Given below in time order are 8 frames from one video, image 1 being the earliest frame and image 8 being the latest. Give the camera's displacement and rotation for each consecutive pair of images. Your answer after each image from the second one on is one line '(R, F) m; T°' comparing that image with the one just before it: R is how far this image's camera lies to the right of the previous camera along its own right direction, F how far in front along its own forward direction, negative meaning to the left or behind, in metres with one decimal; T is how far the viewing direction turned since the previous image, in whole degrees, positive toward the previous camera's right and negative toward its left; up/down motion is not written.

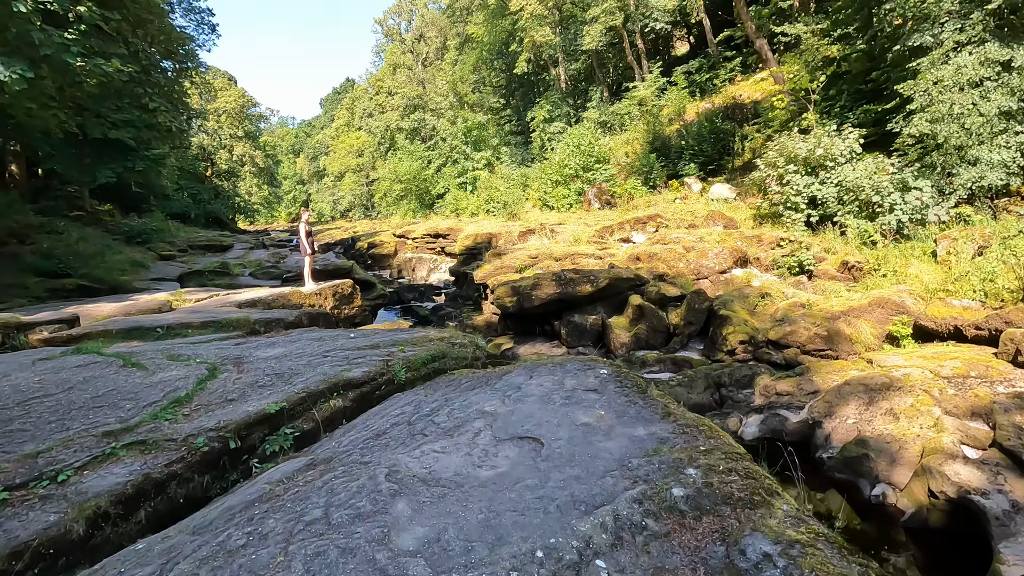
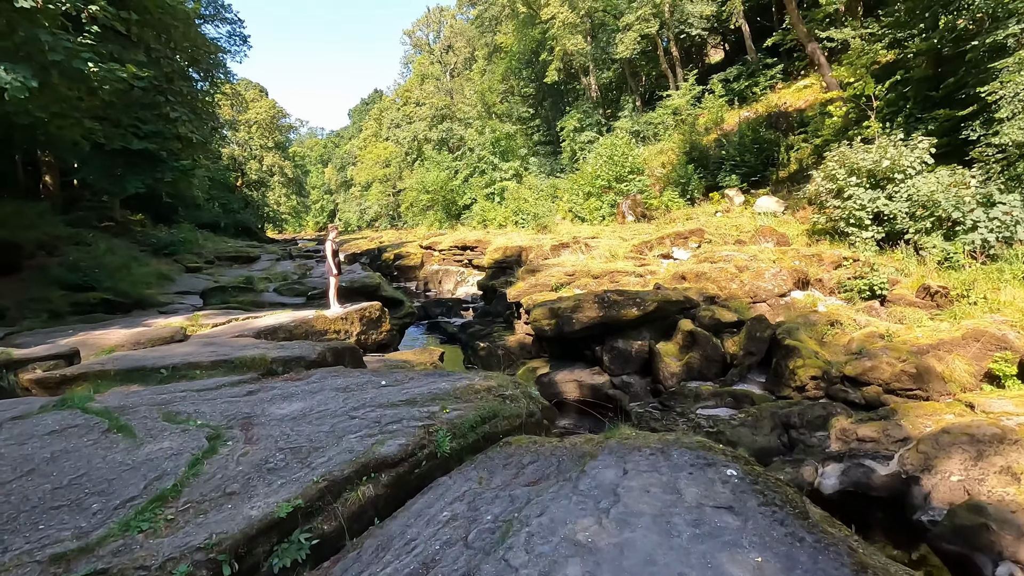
(-0.2, +0.6) m; -2°
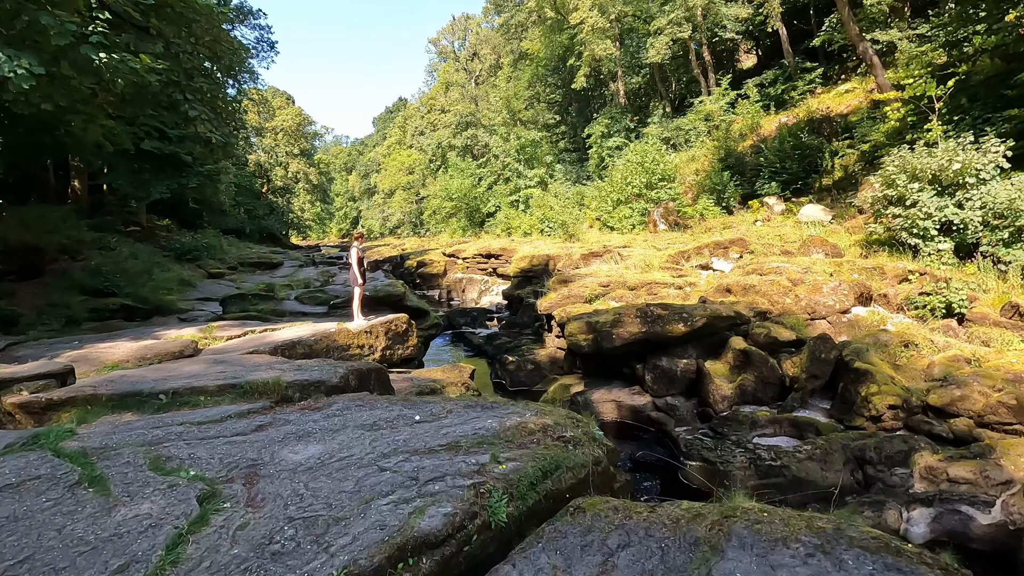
(-0.2, +0.6) m; -2°
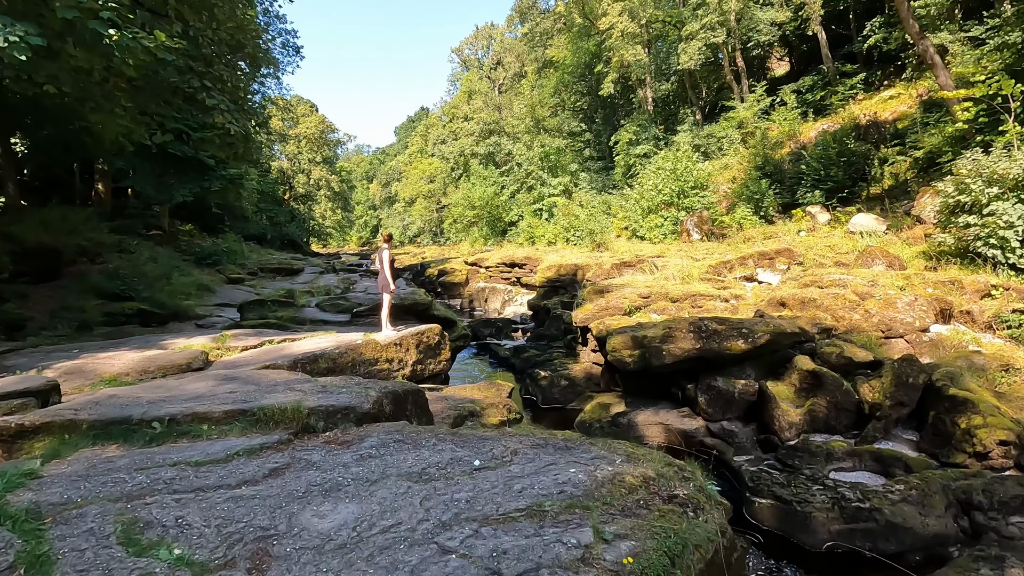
(-0.3, +0.6) m; -2°
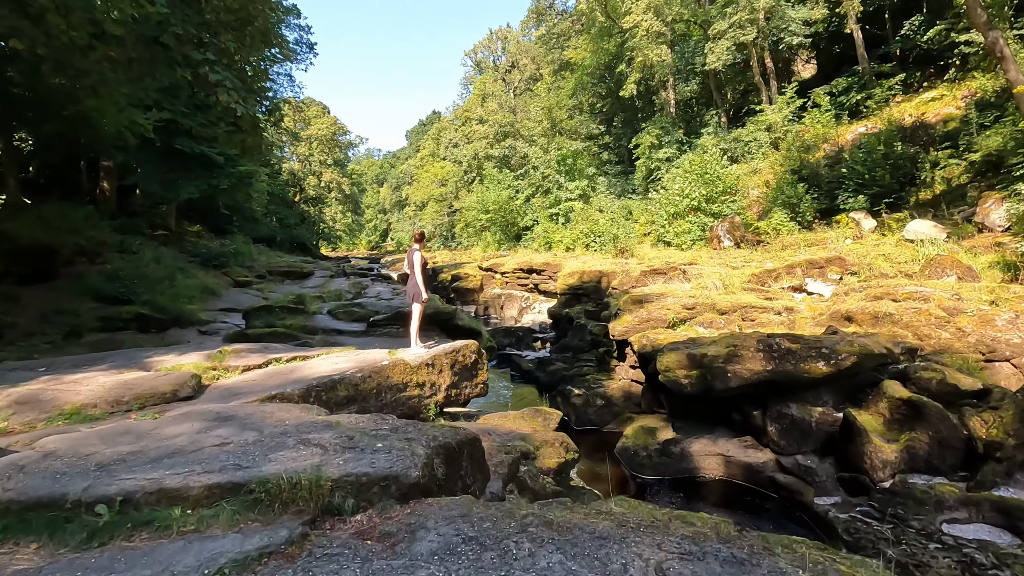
(-0.4, +0.8) m; -1°
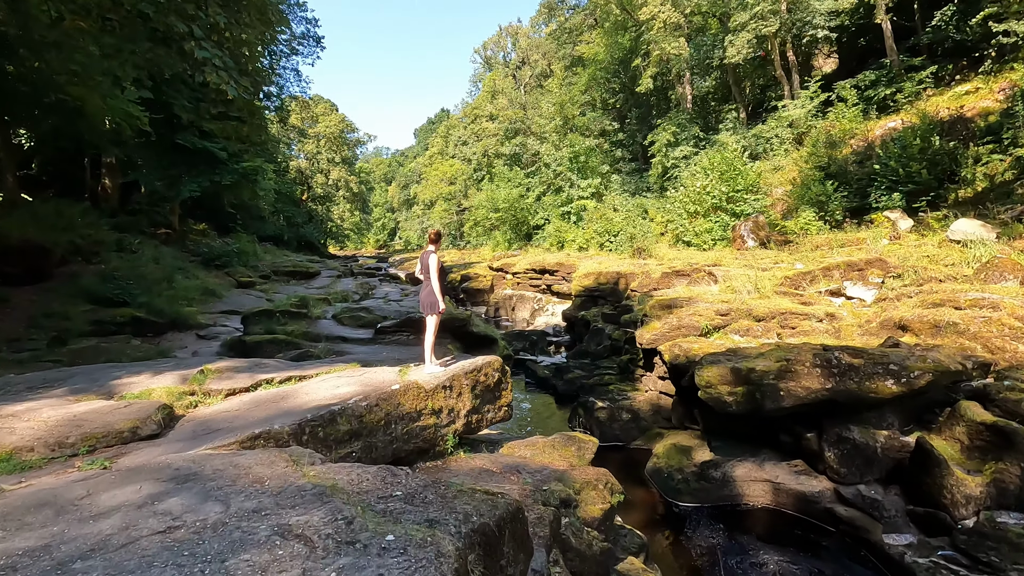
(-0.2, +0.6) m; -1°
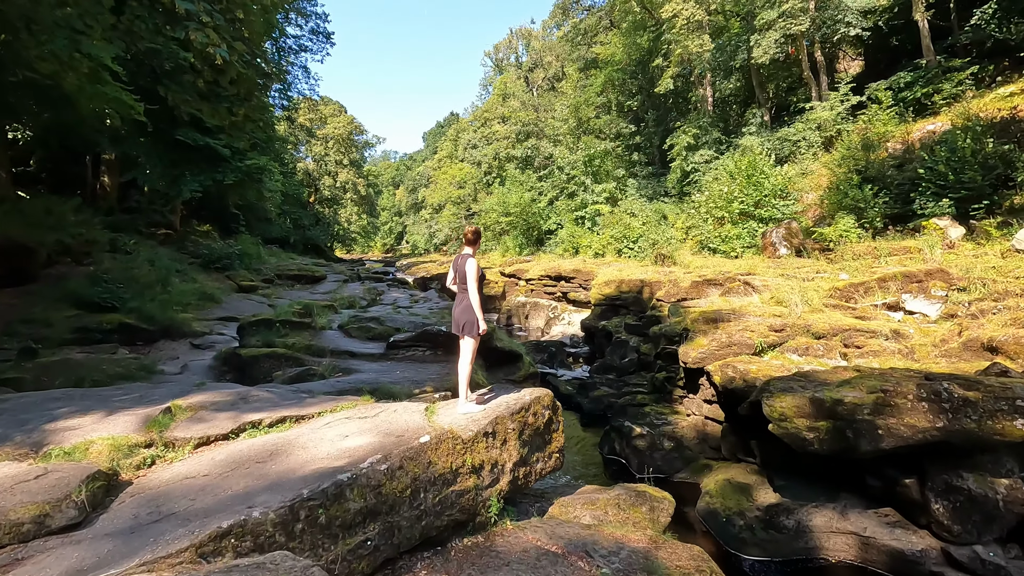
(-0.3, +0.8) m; -1°
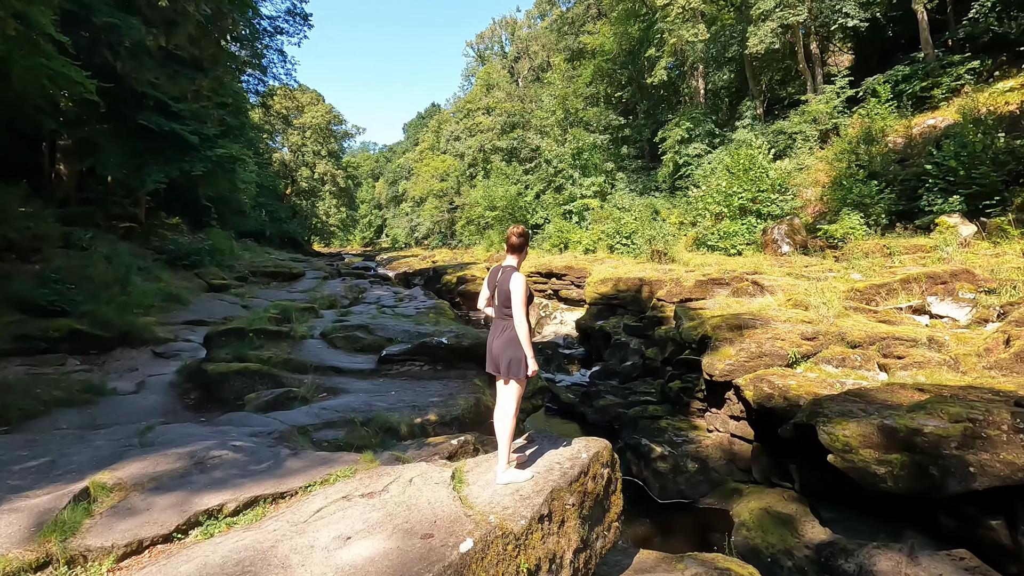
(-0.3, +0.8) m; +2°
